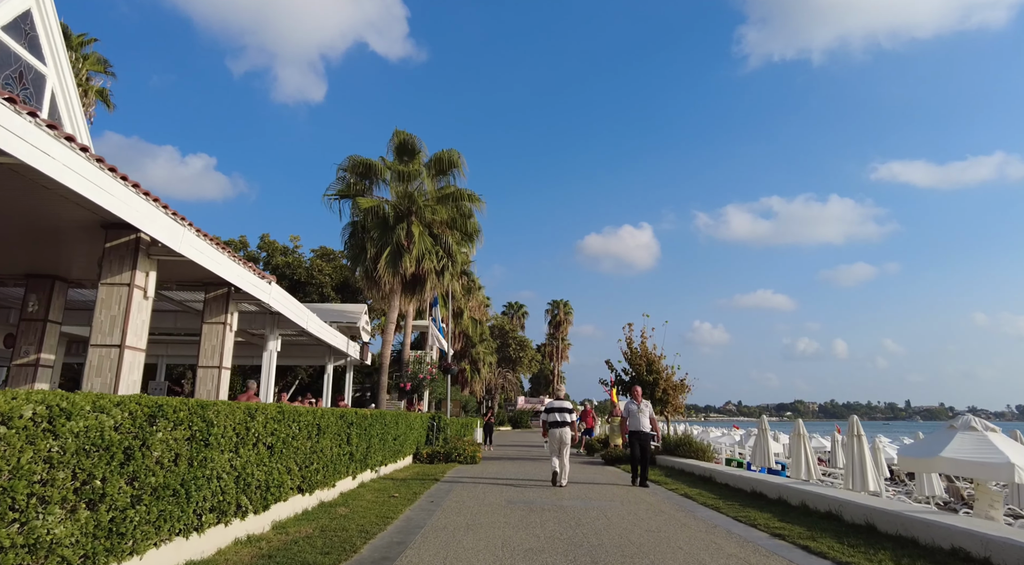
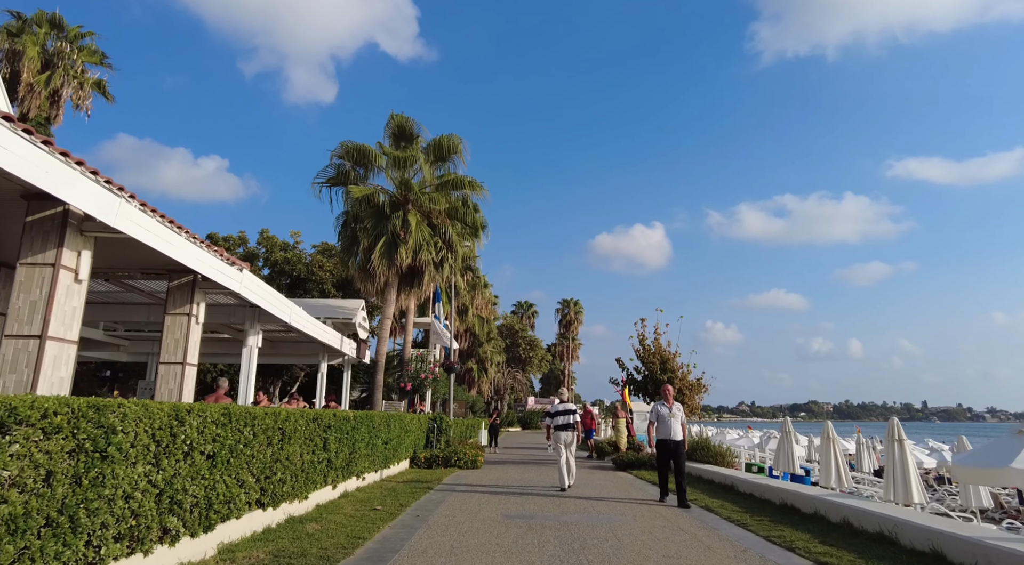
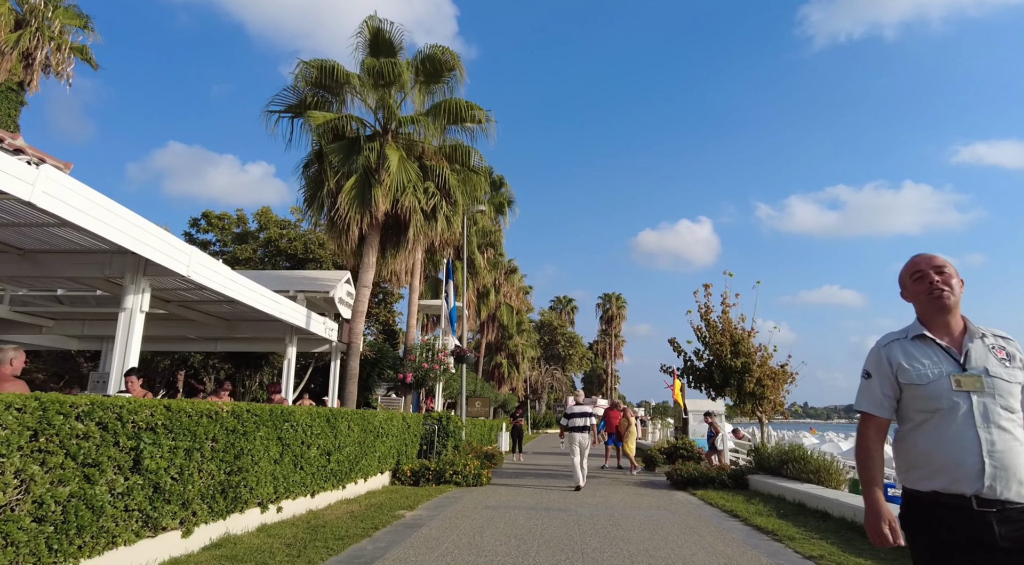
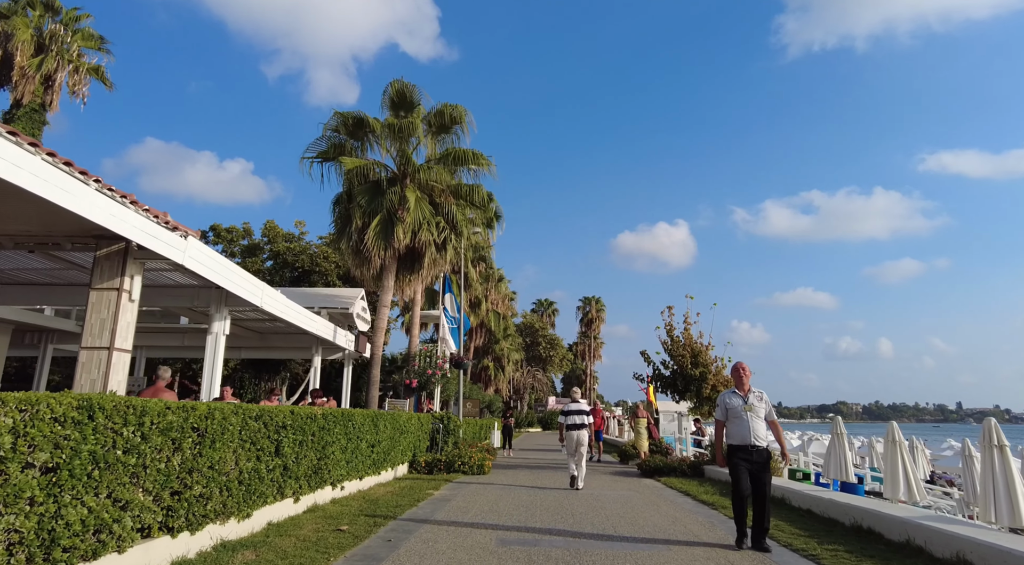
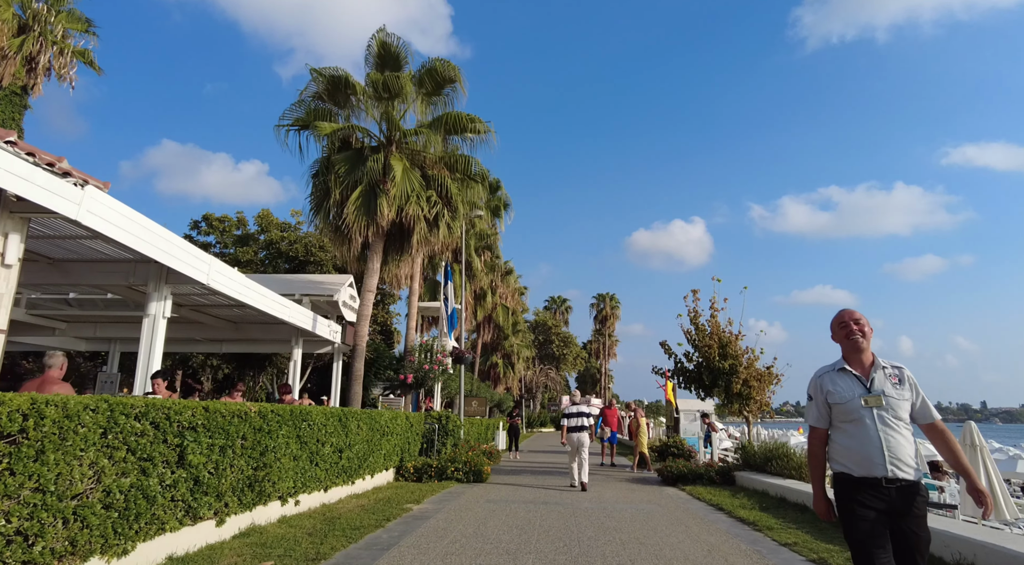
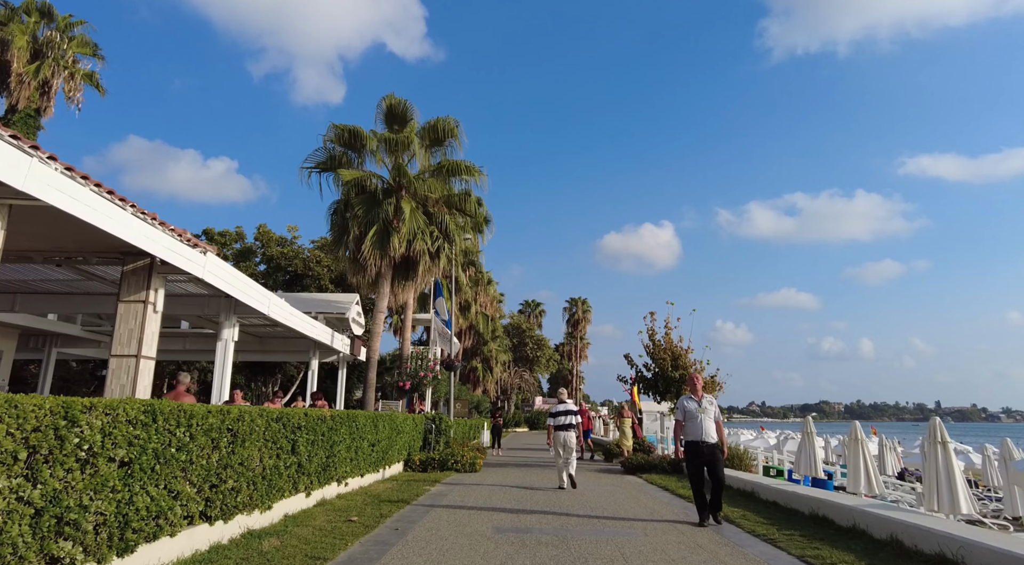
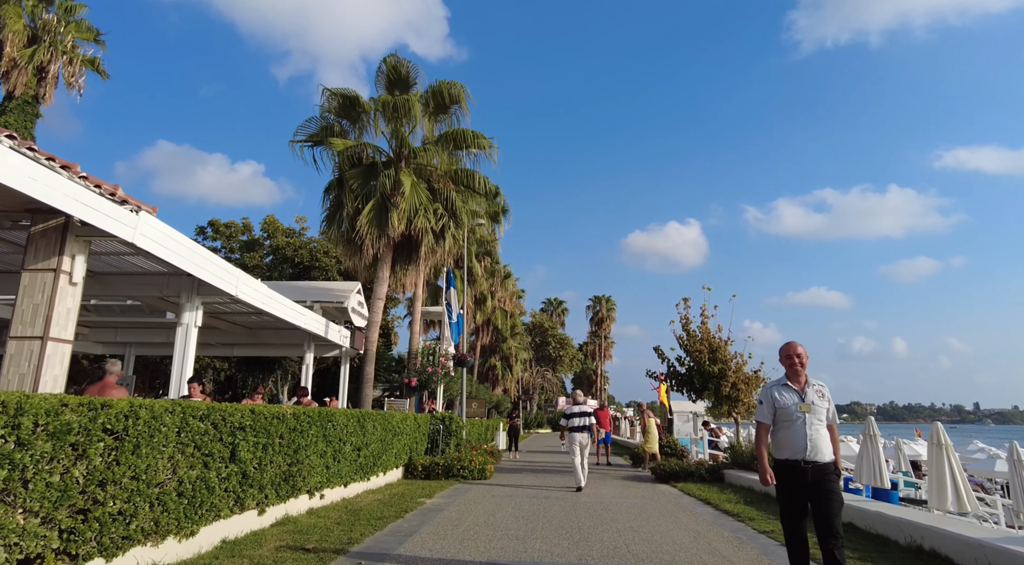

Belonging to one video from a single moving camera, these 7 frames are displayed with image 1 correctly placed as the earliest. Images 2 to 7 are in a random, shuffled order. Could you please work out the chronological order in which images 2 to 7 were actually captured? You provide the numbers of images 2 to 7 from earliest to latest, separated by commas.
2, 6, 4, 7, 5, 3
